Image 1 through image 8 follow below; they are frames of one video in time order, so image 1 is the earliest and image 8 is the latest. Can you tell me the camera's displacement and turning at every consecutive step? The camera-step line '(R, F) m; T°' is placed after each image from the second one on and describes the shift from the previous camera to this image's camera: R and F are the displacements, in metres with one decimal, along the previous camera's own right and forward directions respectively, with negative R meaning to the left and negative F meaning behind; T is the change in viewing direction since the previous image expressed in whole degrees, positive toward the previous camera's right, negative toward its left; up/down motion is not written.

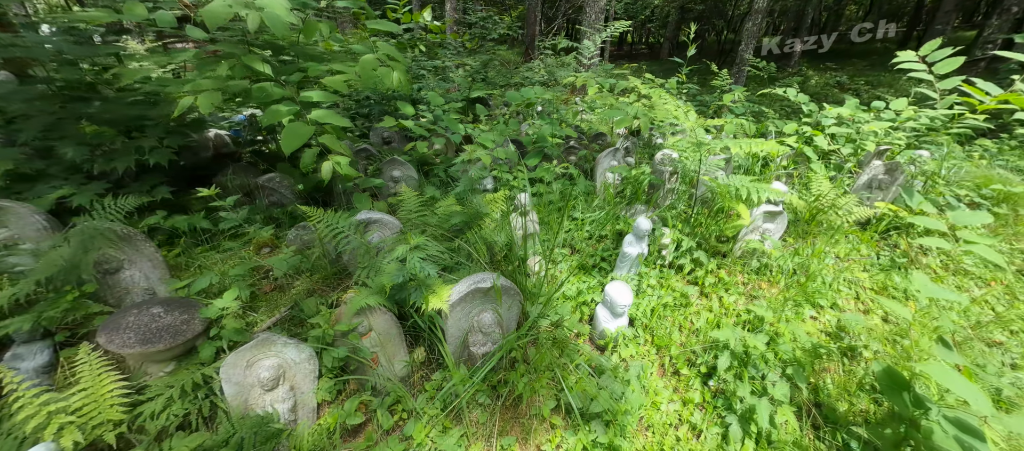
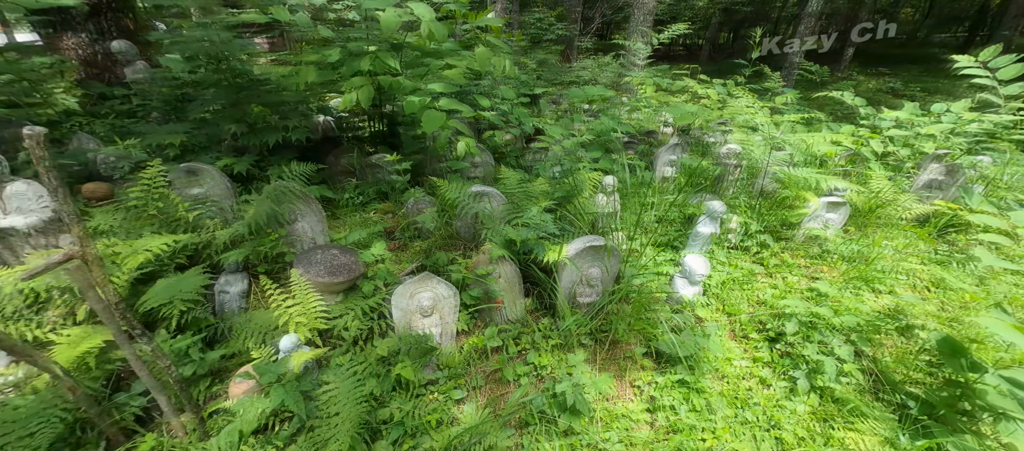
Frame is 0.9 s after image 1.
(-0.4, -0.4) m; -4°
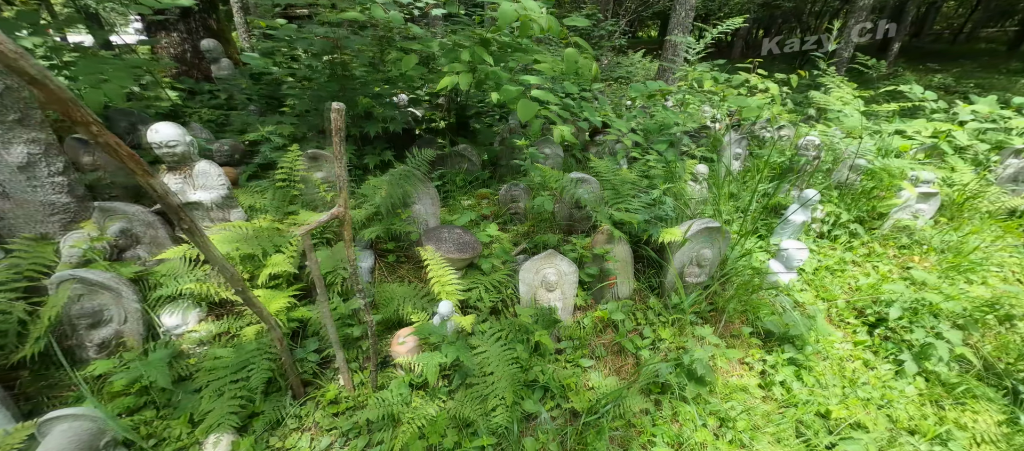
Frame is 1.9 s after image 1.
(-0.6, -0.1) m; -3°
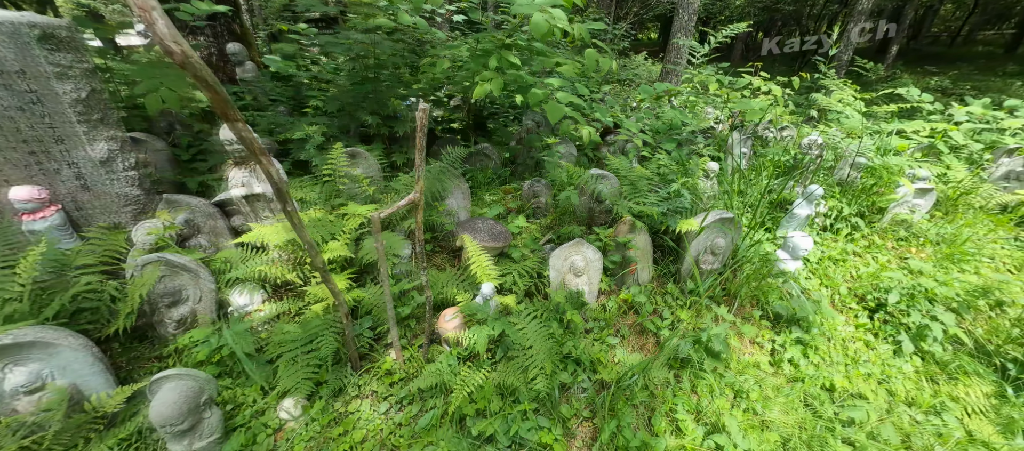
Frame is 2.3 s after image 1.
(-0.2, -0.2) m; 0°
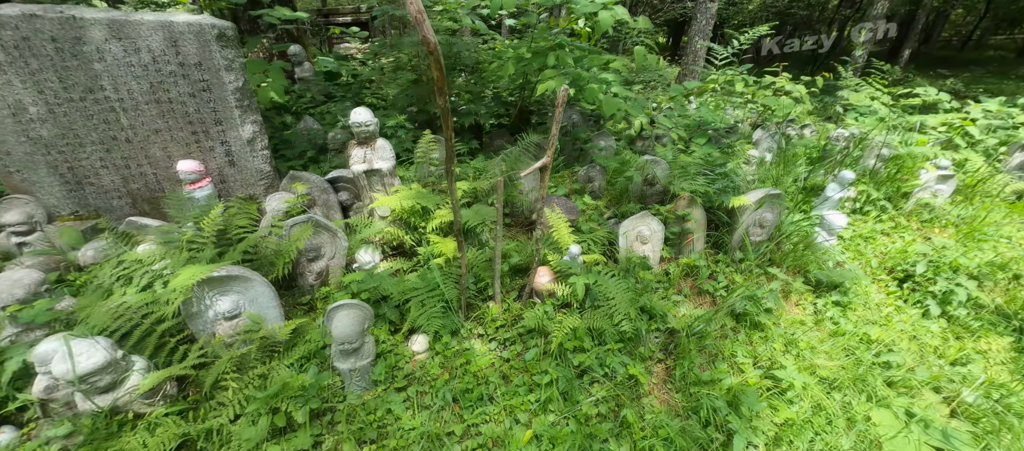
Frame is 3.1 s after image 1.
(-0.5, -0.4) m; -1°
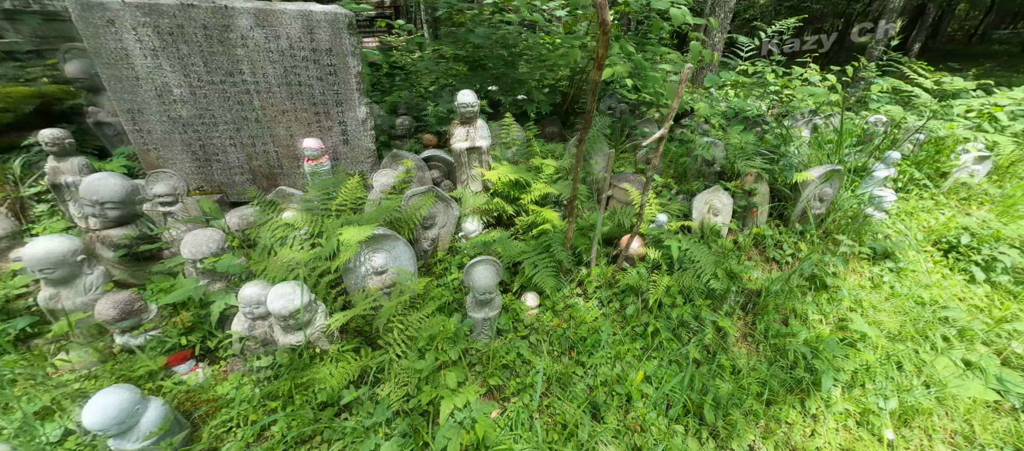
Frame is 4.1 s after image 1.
(-0.6, -0.3) m; 0°
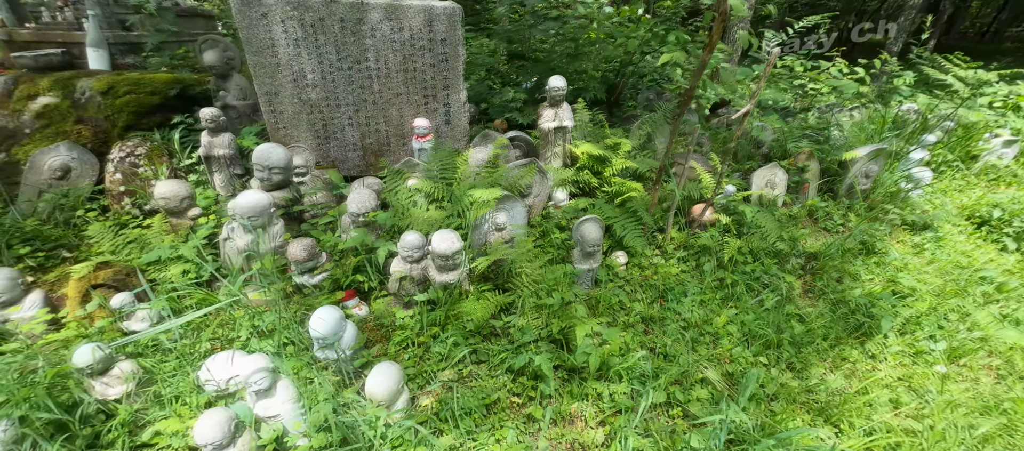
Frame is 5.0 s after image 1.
(-0.6, -0.4) m; -1°
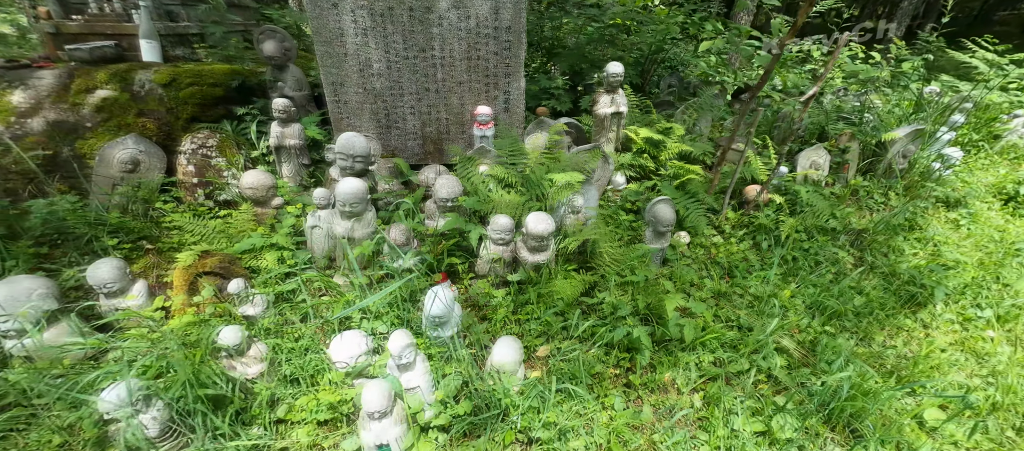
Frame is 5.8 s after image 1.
(-0.6, -0.1) m; +1°
